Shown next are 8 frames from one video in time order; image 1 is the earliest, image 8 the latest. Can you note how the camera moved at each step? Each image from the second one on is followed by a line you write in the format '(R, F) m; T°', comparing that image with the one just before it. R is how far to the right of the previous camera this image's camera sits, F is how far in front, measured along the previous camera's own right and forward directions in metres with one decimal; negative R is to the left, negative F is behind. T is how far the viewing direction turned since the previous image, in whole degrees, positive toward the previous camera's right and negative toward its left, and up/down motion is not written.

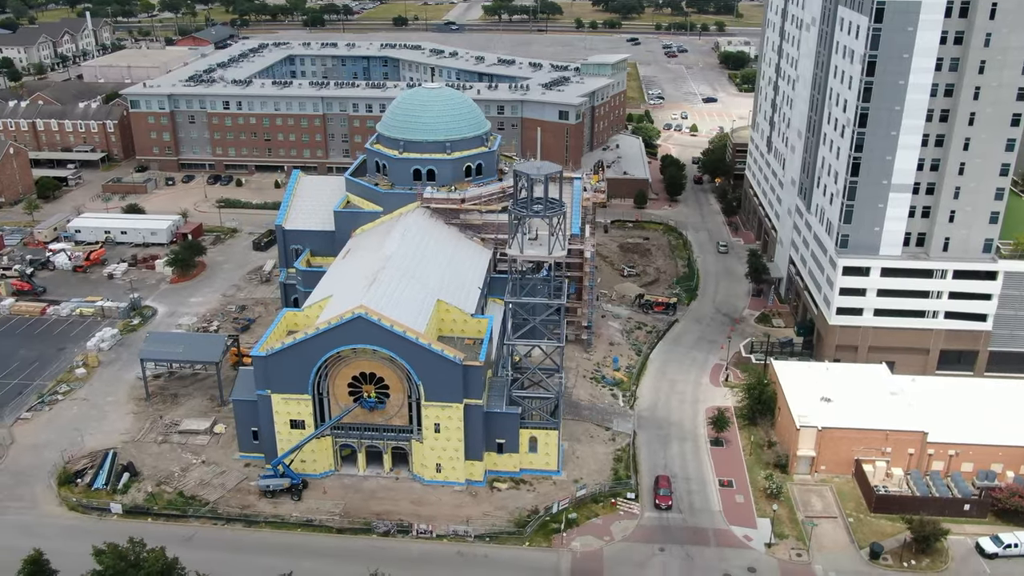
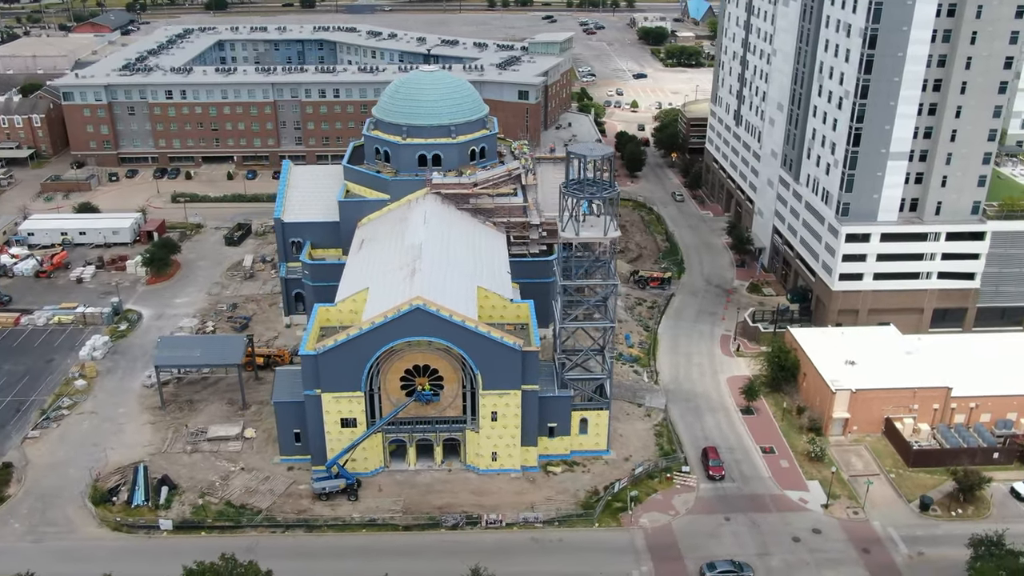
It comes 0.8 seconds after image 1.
(-9.9, +1.0) m; +7°
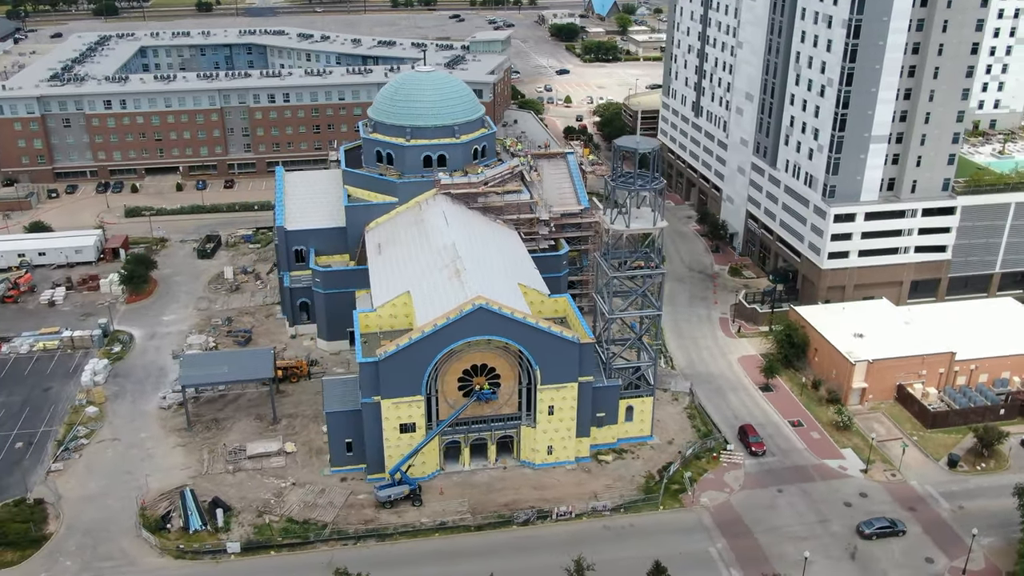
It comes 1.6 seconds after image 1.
(-10.4, +0.2) m; +7°
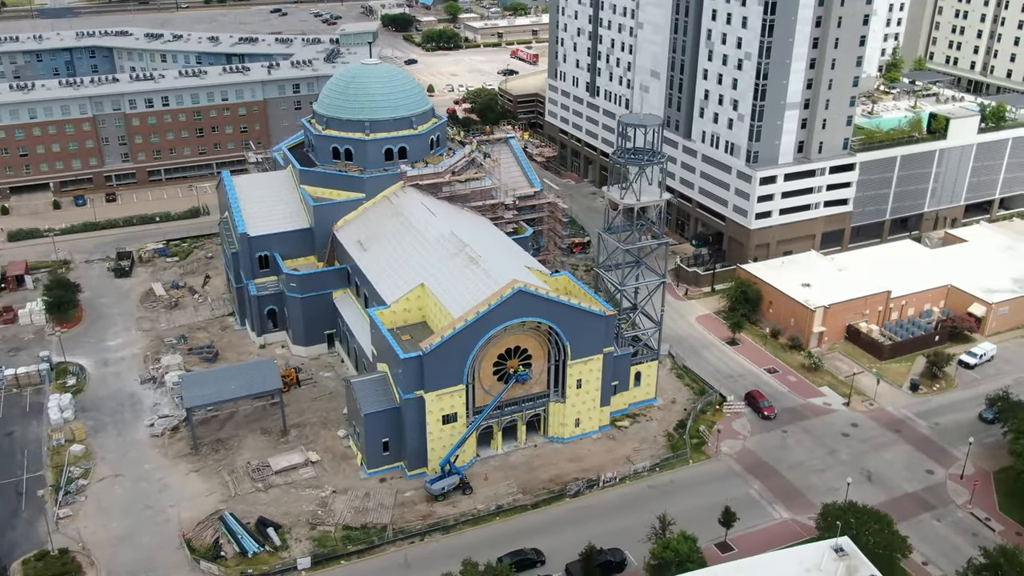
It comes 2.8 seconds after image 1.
(-14.0, +0.5) m; +13°
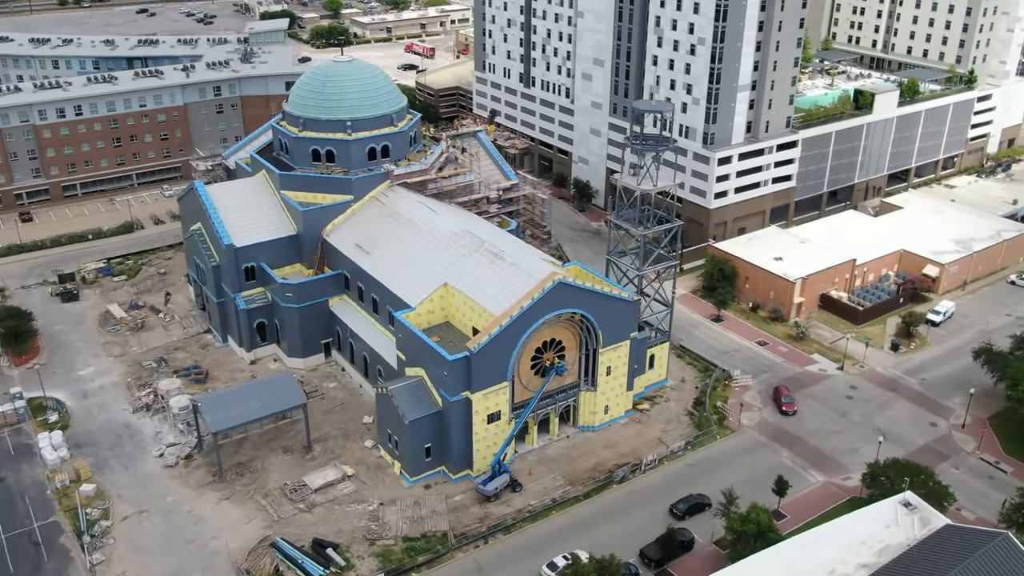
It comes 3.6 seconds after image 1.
(-10.6, +1.3) m; +9°
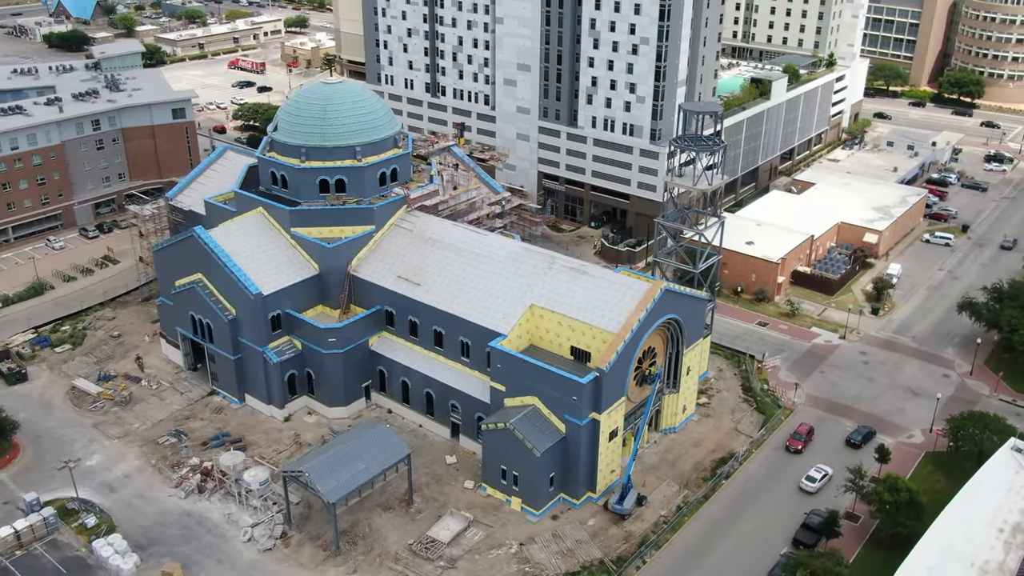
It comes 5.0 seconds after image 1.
(-19.7, +4.3) m; +15°
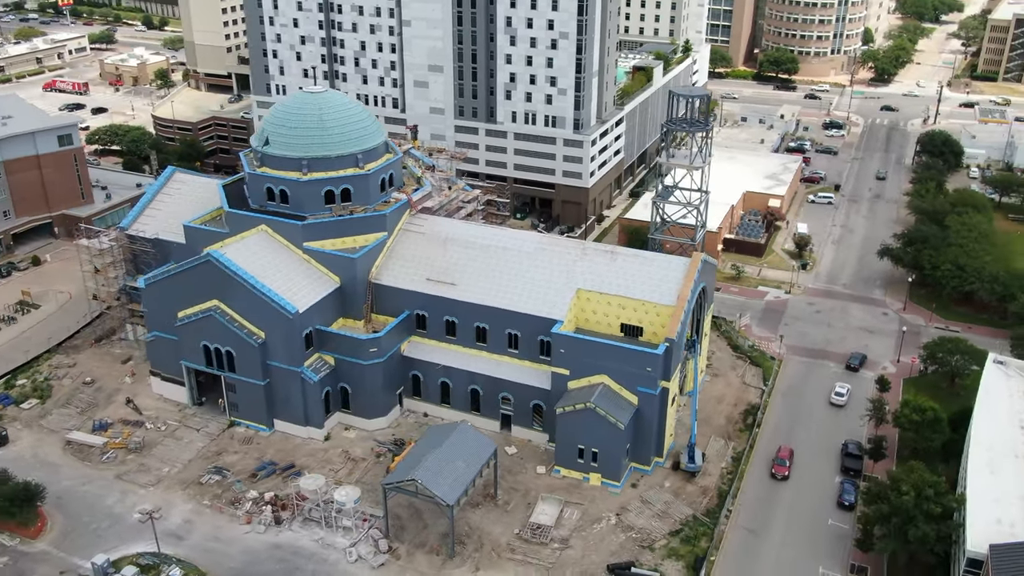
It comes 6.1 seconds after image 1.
(-16.7, +0.3) m; +14°
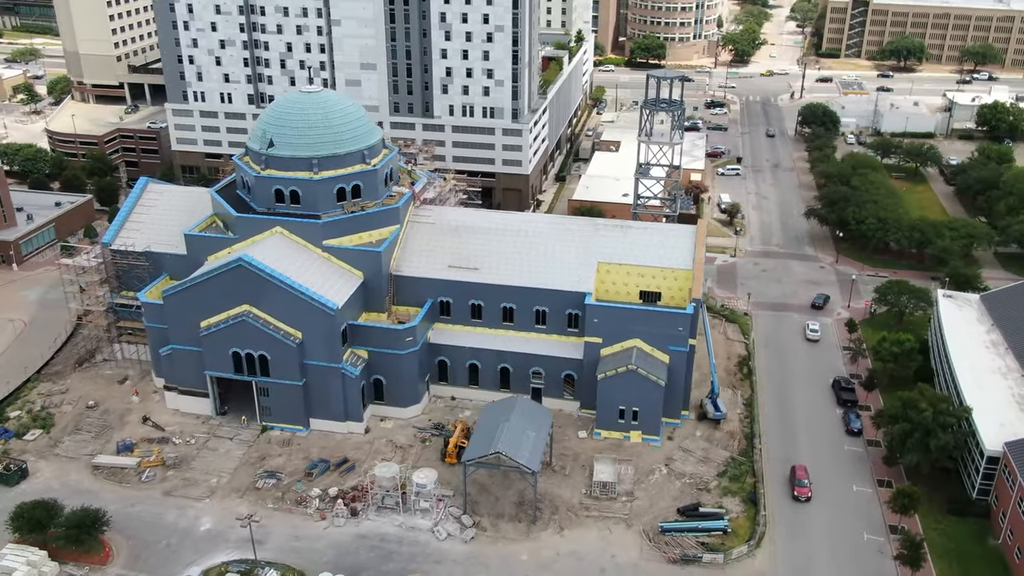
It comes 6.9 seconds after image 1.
(-13.1, -1.7) m; +11°
